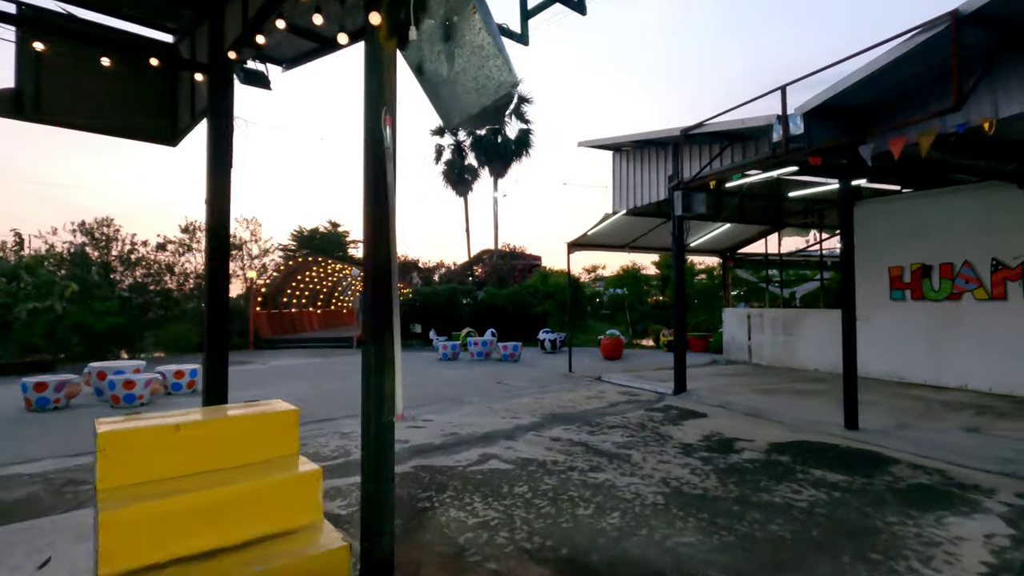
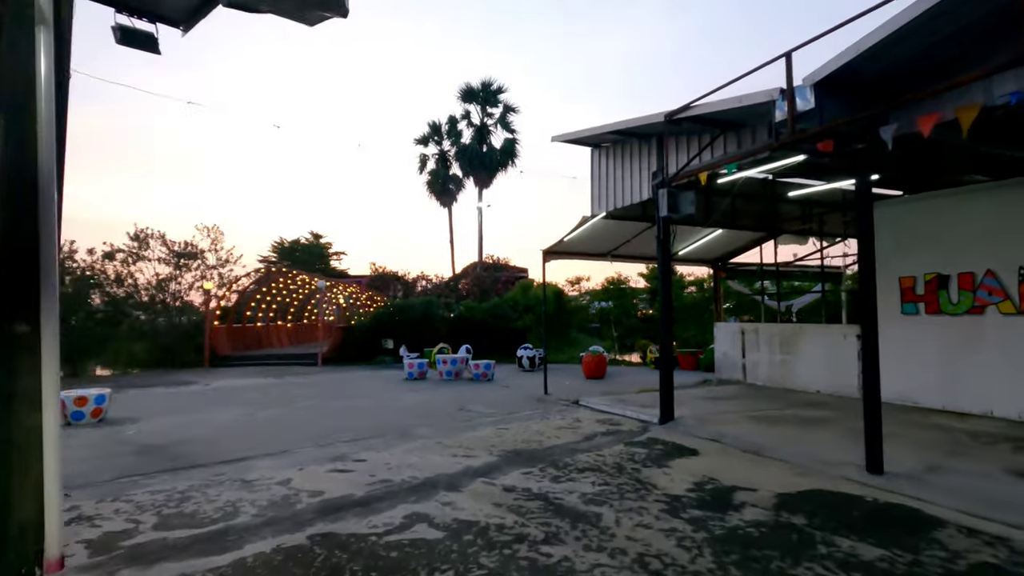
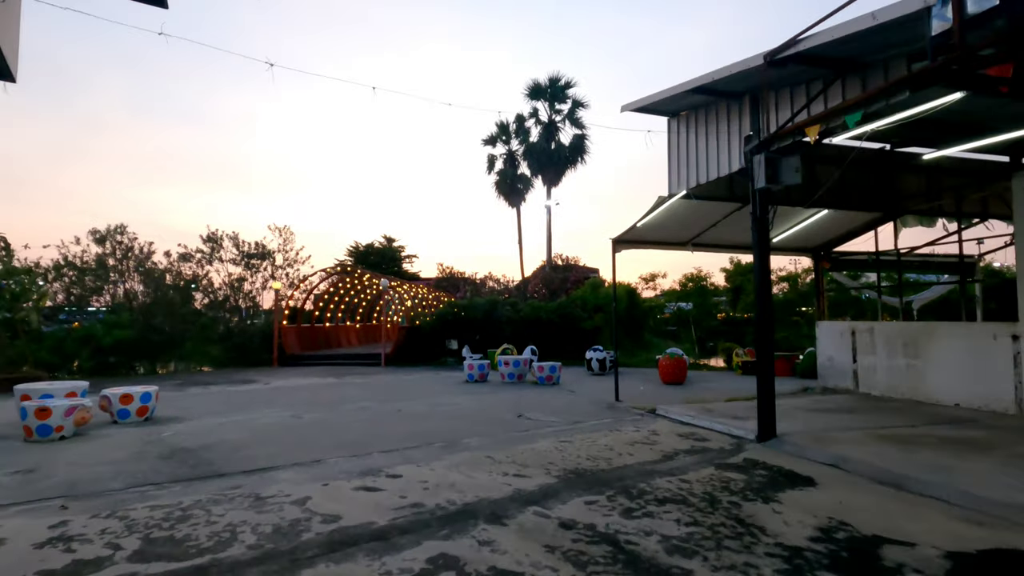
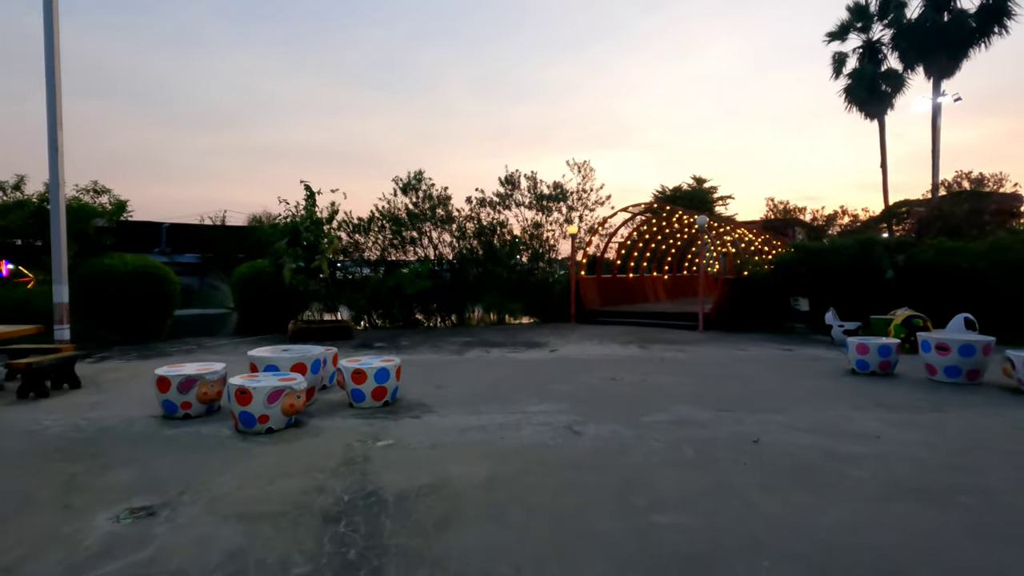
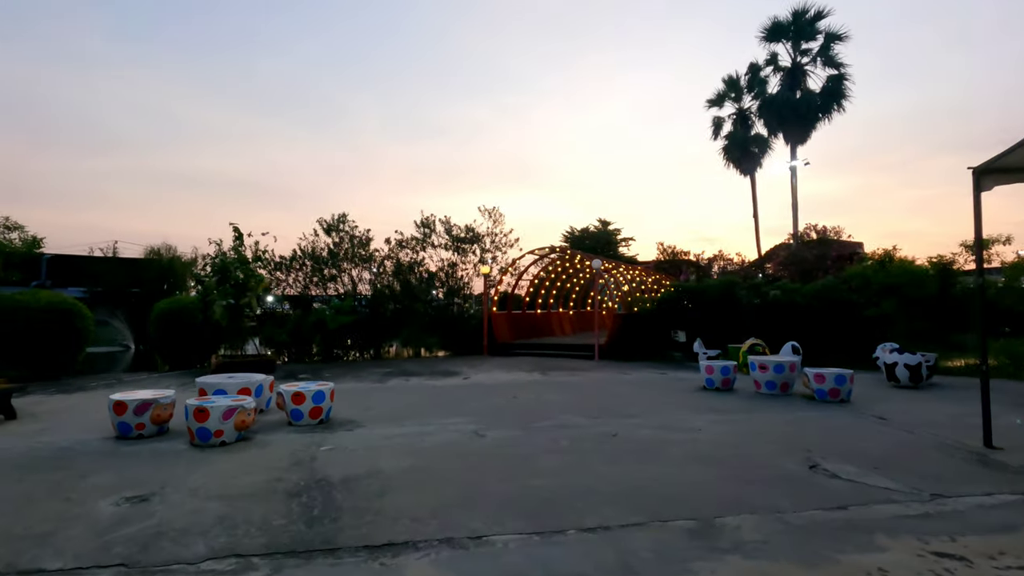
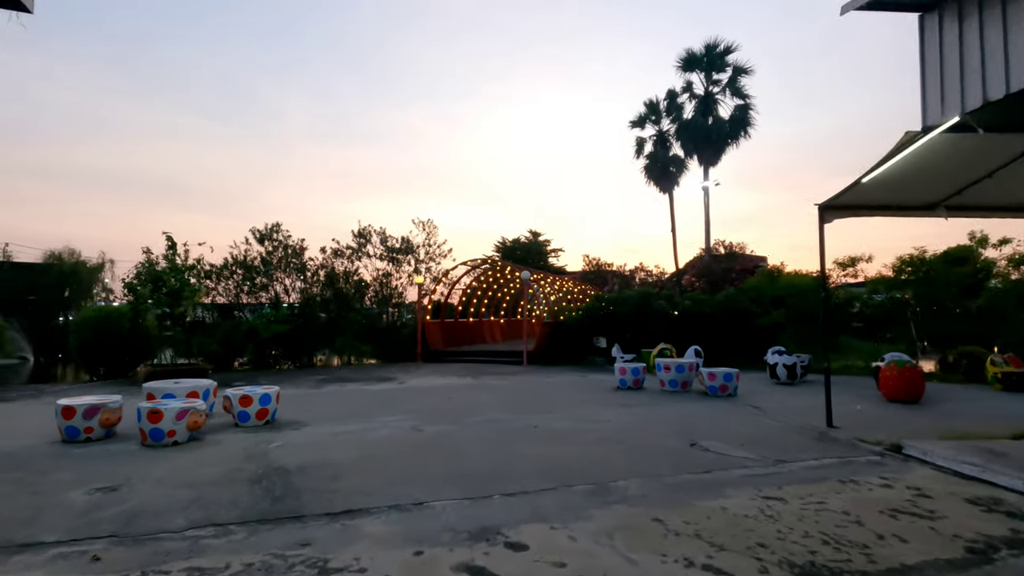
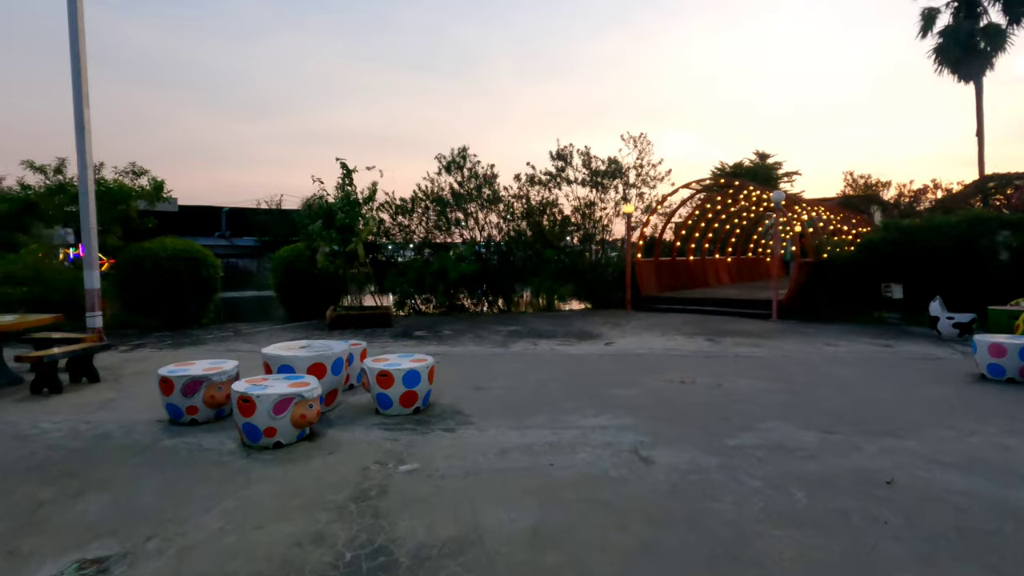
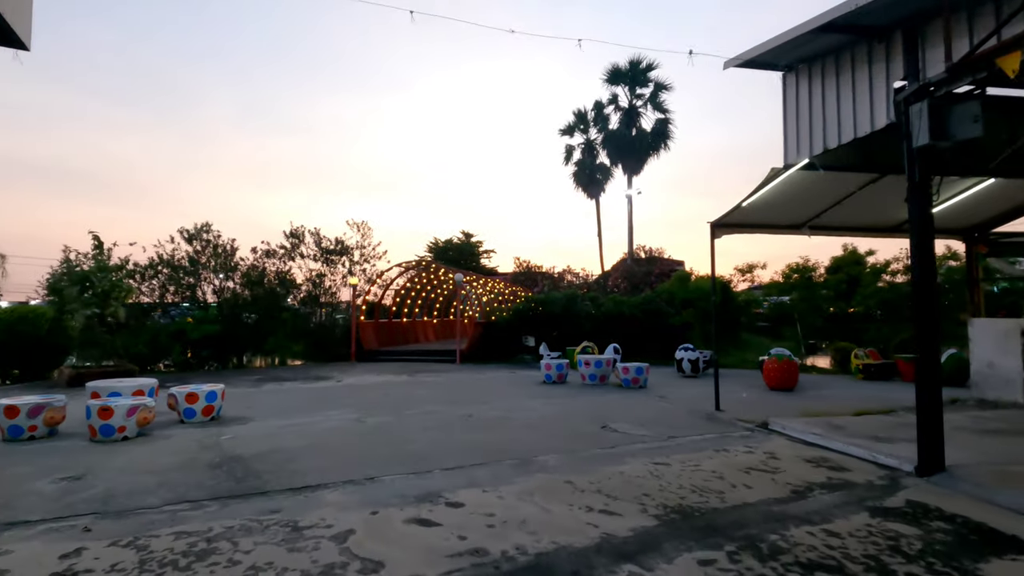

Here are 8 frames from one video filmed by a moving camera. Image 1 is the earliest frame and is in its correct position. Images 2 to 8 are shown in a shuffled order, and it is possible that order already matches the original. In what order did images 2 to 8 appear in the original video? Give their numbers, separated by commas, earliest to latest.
2, 3, 8, 6, 5, 4, 7
